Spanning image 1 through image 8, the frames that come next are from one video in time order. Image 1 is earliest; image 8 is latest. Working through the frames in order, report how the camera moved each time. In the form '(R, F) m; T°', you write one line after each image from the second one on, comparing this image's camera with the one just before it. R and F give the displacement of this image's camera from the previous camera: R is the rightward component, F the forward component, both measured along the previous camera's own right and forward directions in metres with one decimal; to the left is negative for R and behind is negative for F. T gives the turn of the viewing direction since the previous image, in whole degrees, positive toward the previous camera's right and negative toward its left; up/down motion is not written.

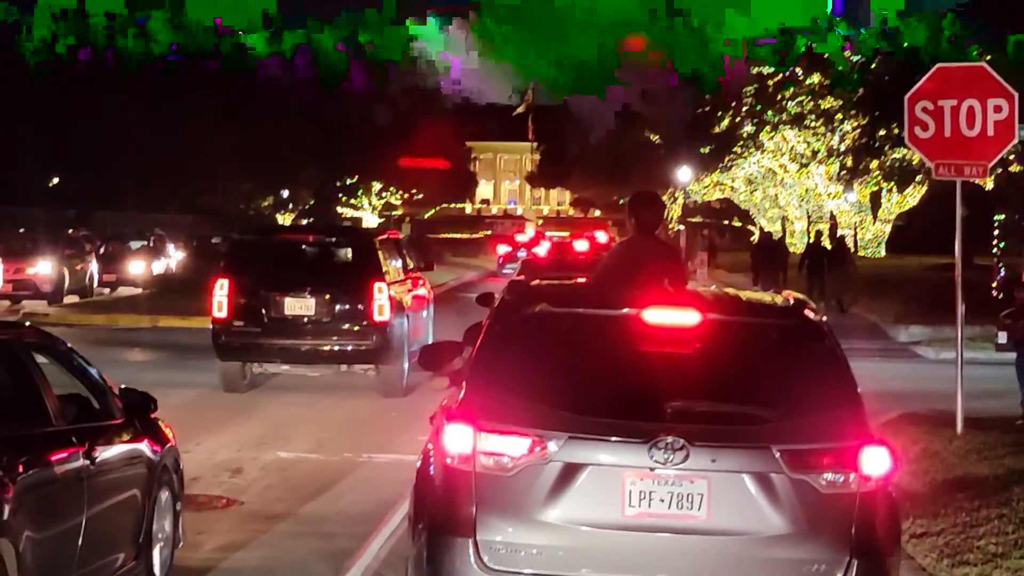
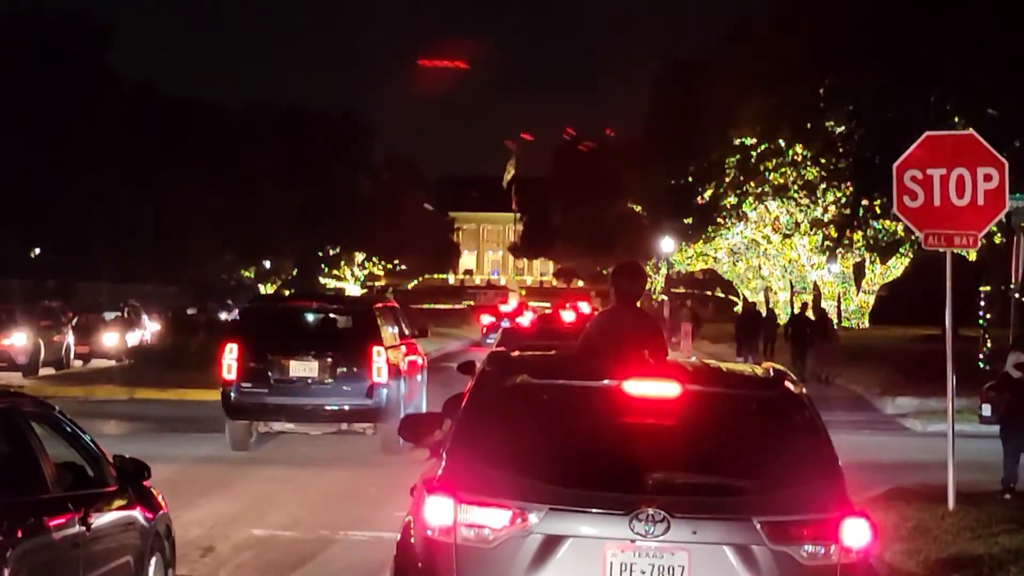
(0.0, +0.2) m; +1°
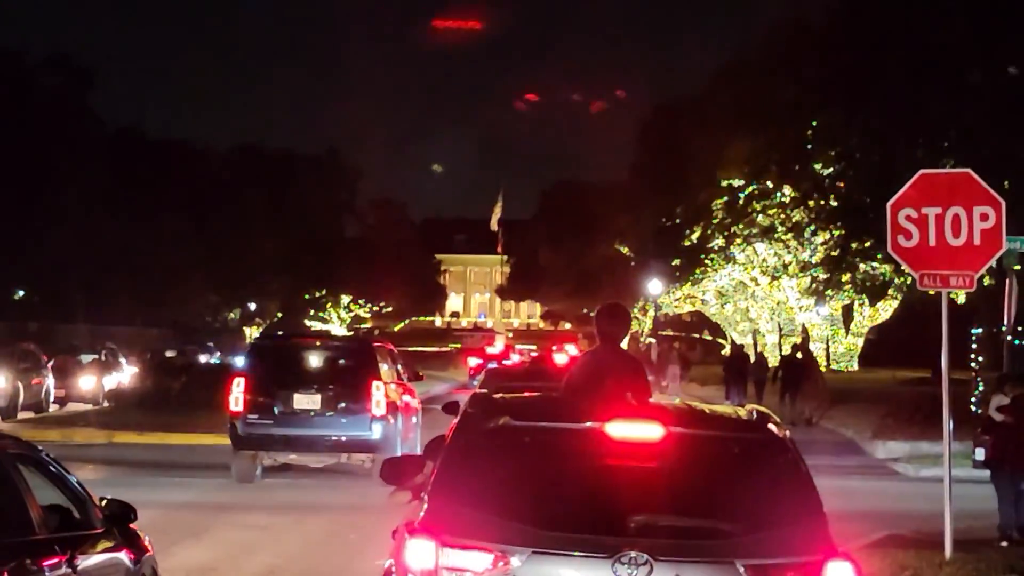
(0.0, +0.2) m; +1°
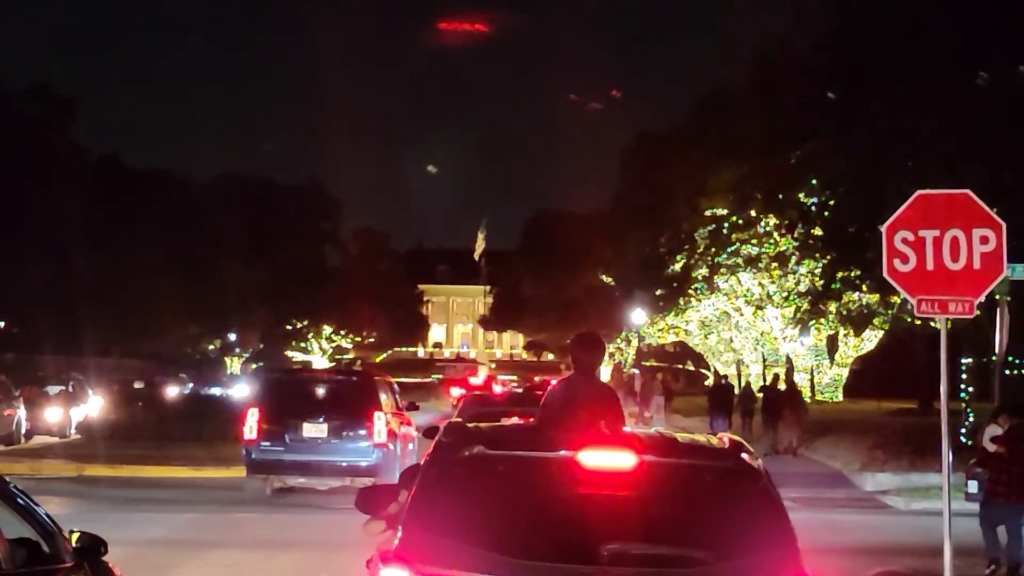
(0.0, +0.3) m; +1°
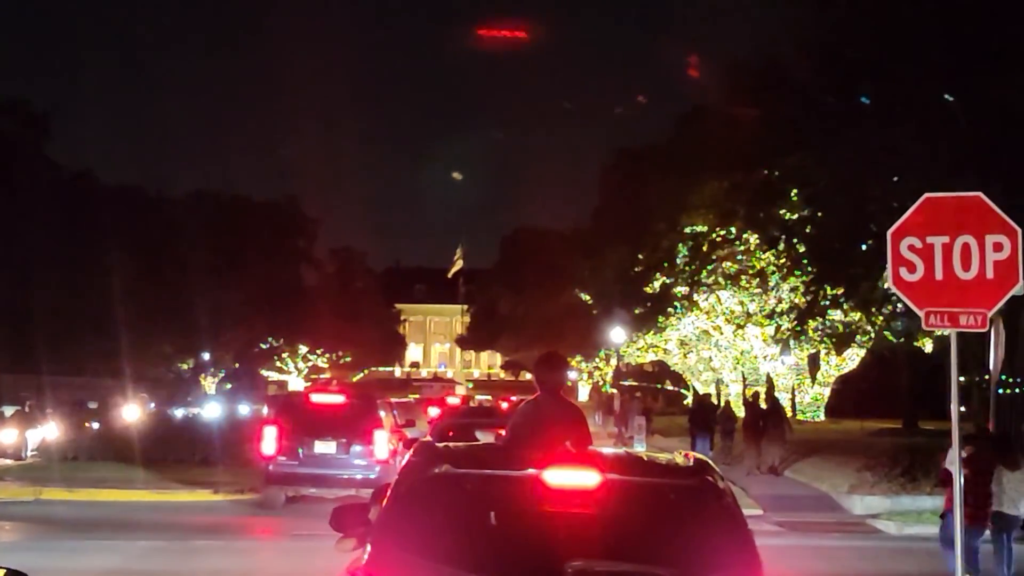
(0.0, +0.5) m; +1°
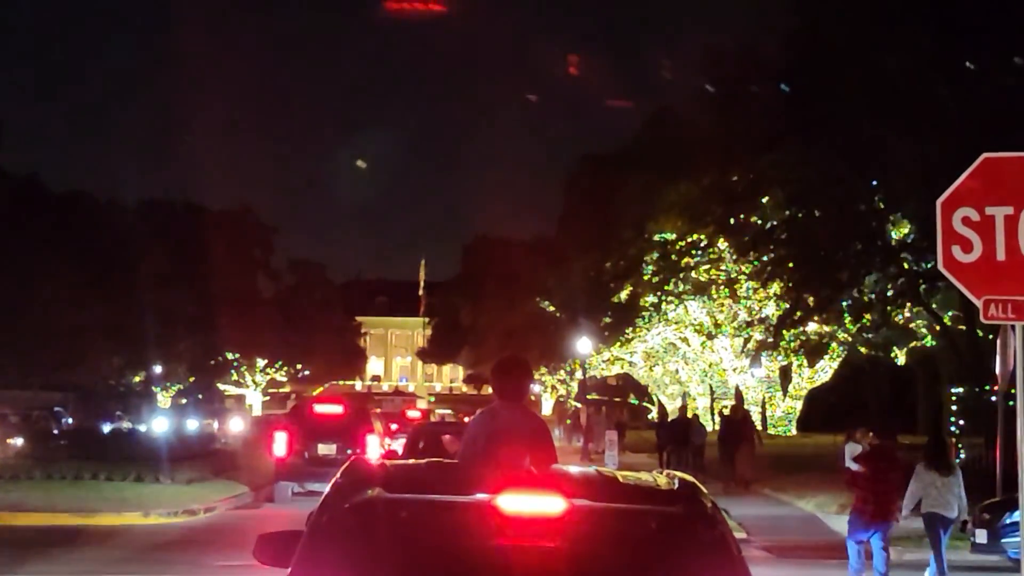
(0.0, +1.2) m; +2°
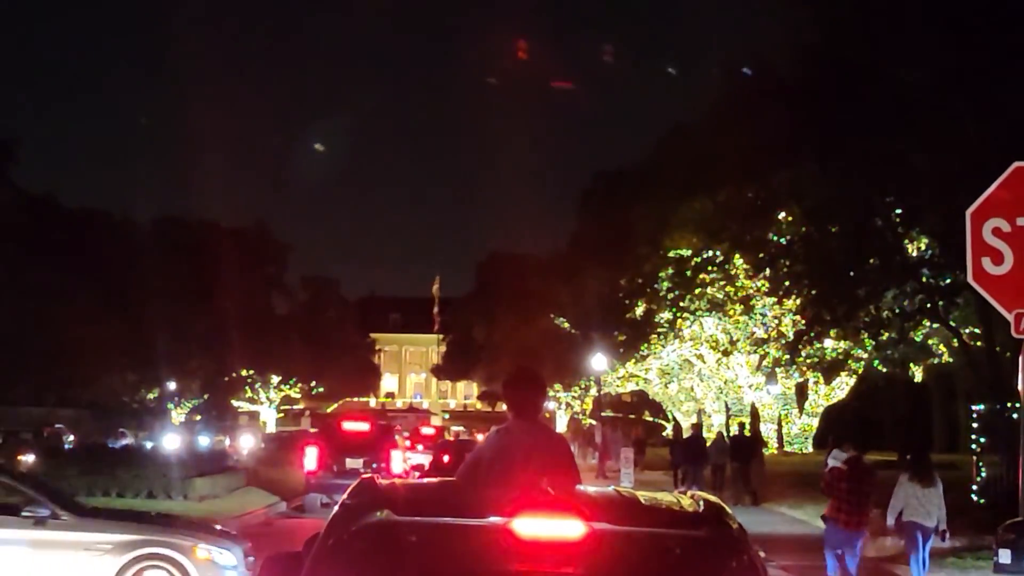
(0.0, +0.1) m; -1°
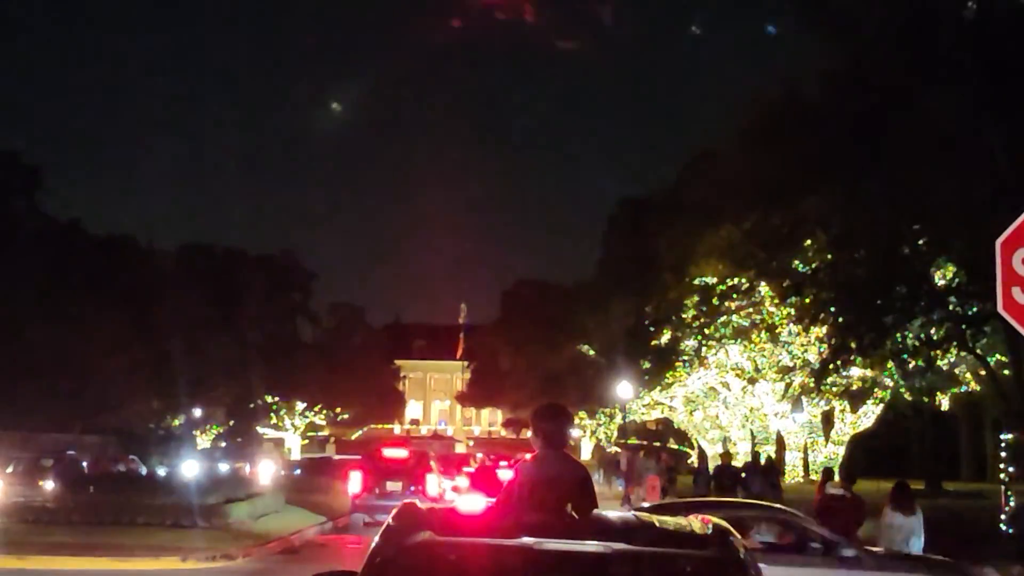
(0.0, -0.1) m; -1°
